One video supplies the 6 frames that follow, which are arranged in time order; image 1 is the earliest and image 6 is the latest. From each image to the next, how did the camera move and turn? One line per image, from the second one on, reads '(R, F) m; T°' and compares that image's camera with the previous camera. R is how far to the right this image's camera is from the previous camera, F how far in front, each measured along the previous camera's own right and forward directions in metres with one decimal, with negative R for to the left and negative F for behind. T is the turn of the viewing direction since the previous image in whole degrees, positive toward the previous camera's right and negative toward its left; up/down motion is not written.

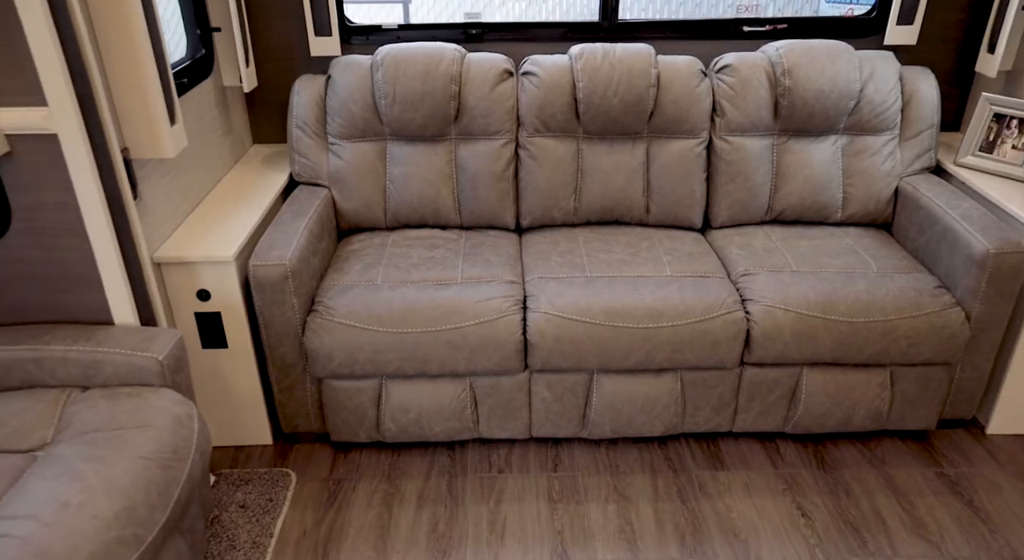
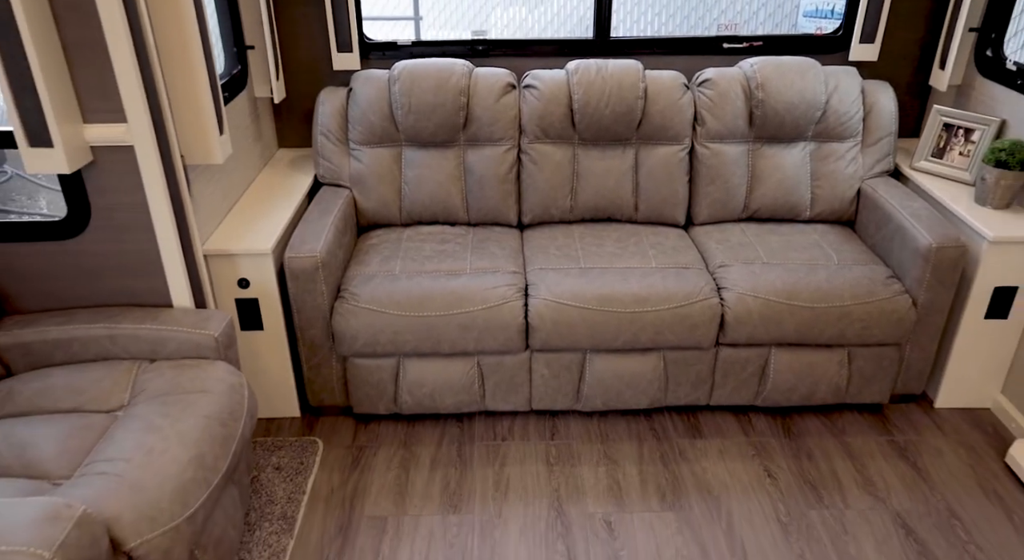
(0.0, -0.3) m; 0°
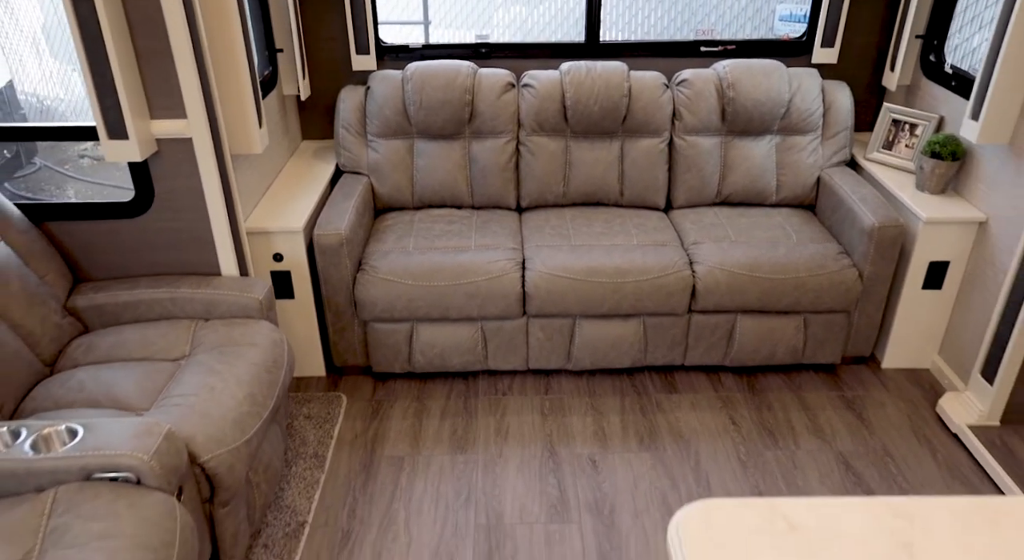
(0.0, -0.3) m; 0°
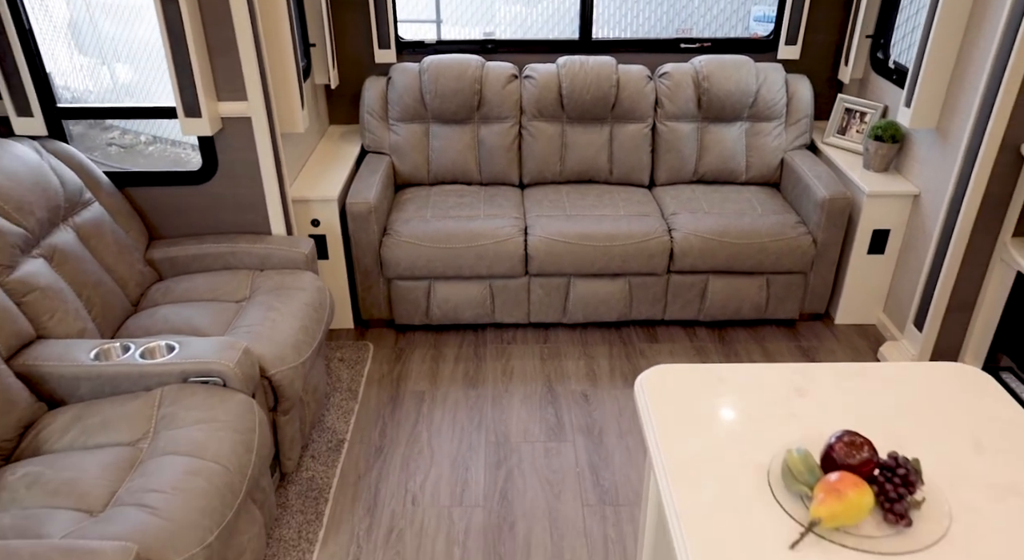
(0.0, -0.4) m; 0°
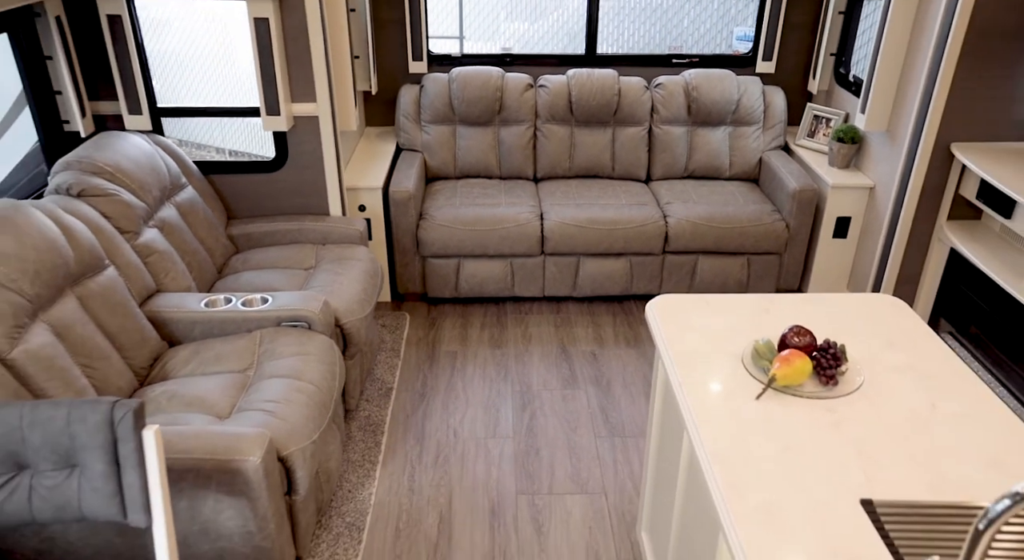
(-0.1, -0.5) m; +1°
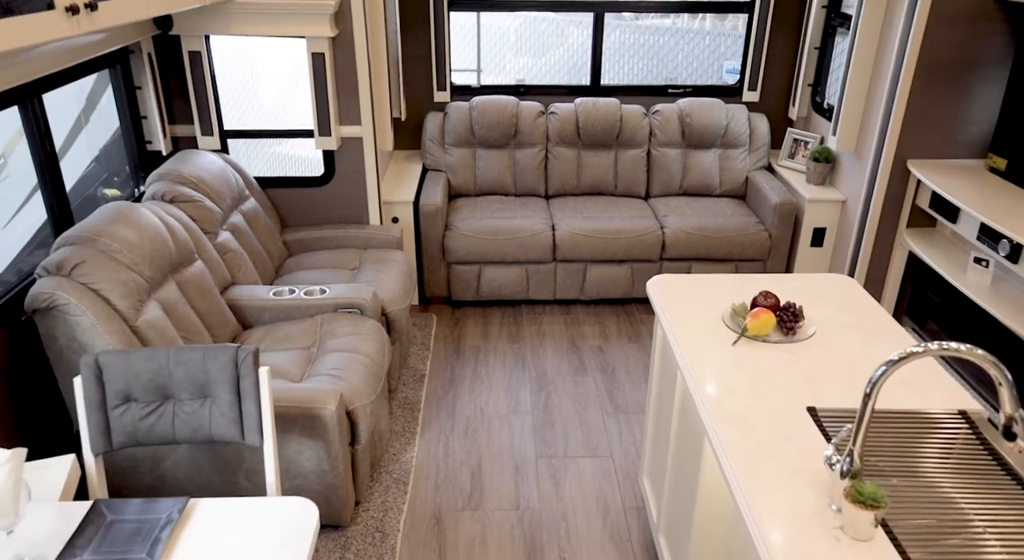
(-0.1, -0.4) m; 0°
